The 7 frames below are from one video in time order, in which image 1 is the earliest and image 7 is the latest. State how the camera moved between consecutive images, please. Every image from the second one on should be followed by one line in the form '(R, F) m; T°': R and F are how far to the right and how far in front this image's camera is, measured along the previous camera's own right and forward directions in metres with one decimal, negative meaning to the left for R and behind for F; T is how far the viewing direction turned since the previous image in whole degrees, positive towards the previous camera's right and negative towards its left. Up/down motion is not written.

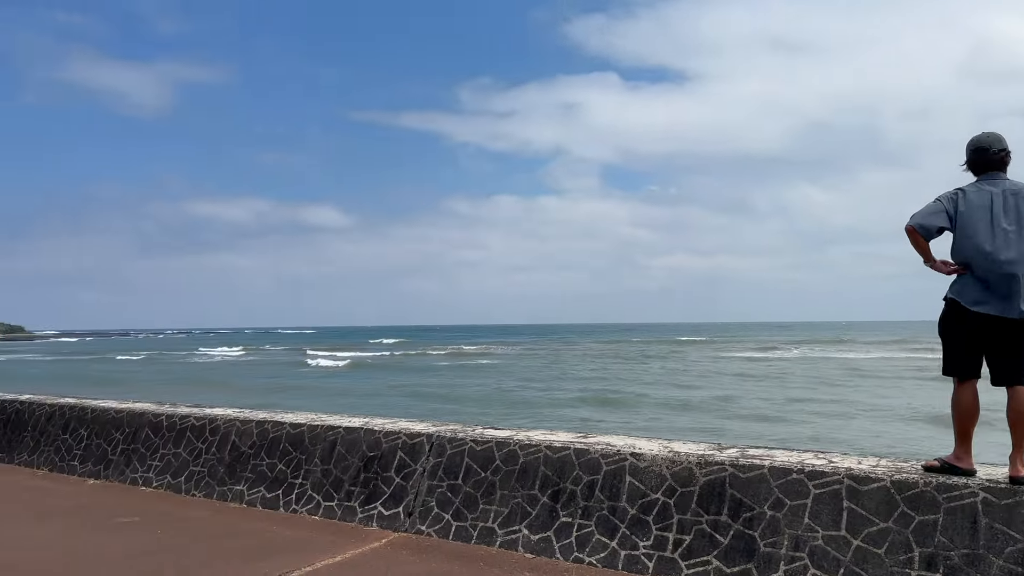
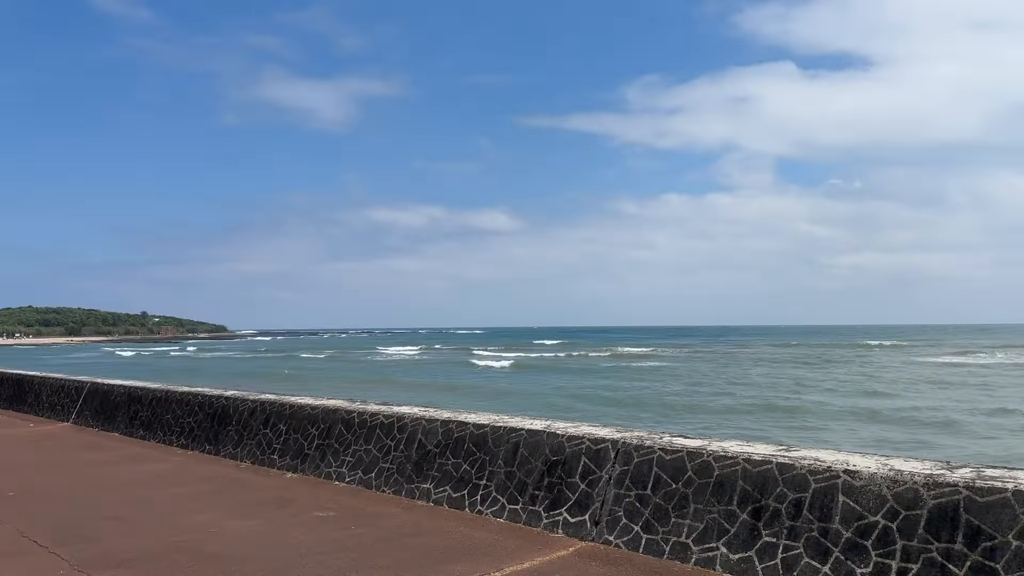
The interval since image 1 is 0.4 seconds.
(-0.1, +0.2) m; -12°
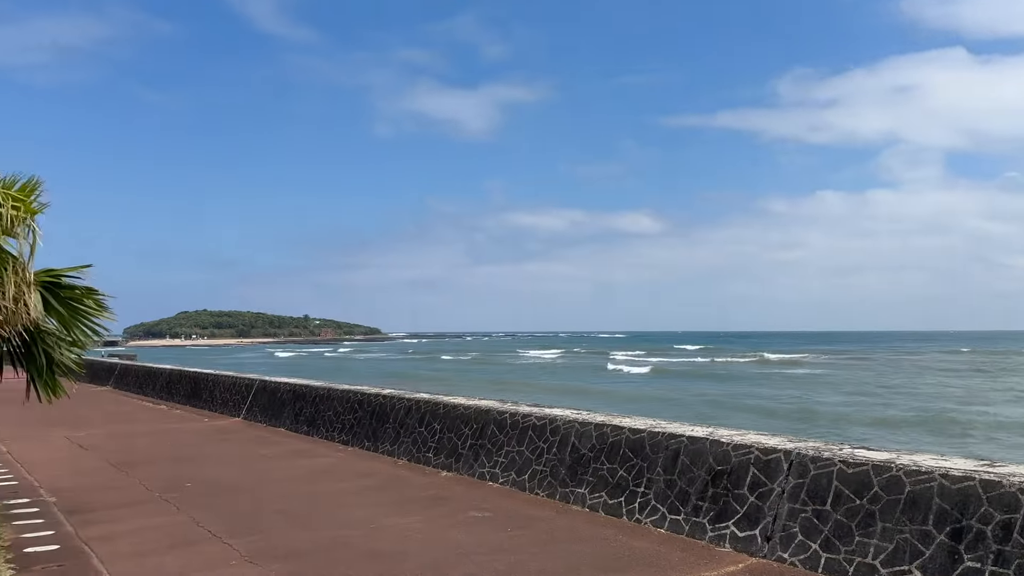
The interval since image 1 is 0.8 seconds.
(-0.1, +0.1) m; -10°
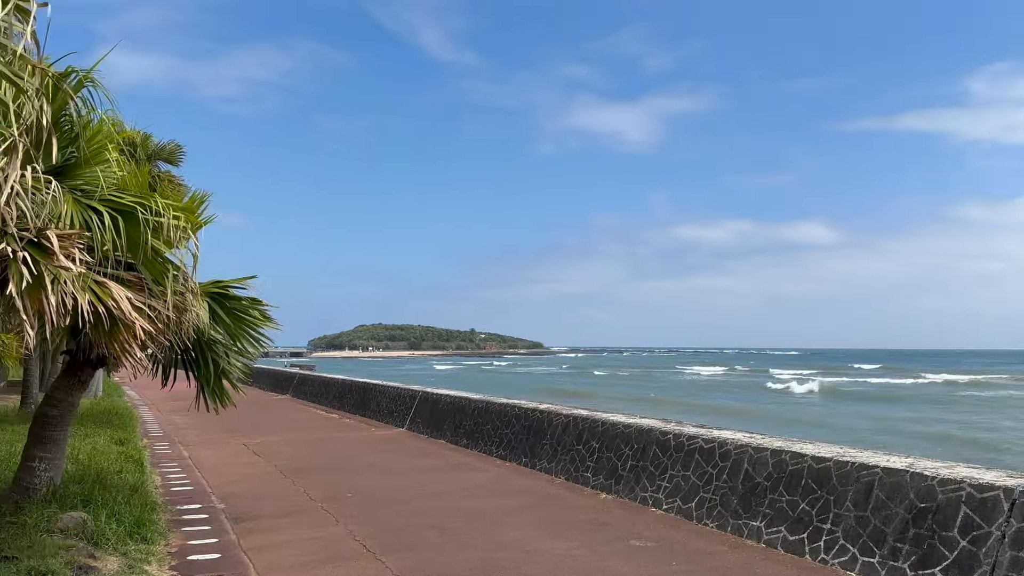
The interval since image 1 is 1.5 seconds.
(0.0, +0.4) m; -11°
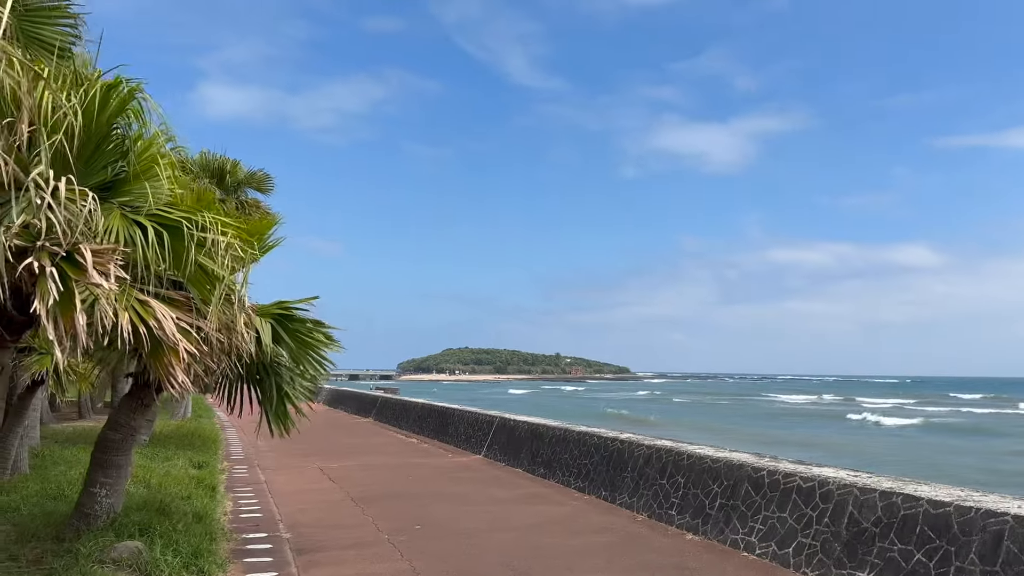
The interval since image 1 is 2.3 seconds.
(+0.1, +0.4) m; -6°
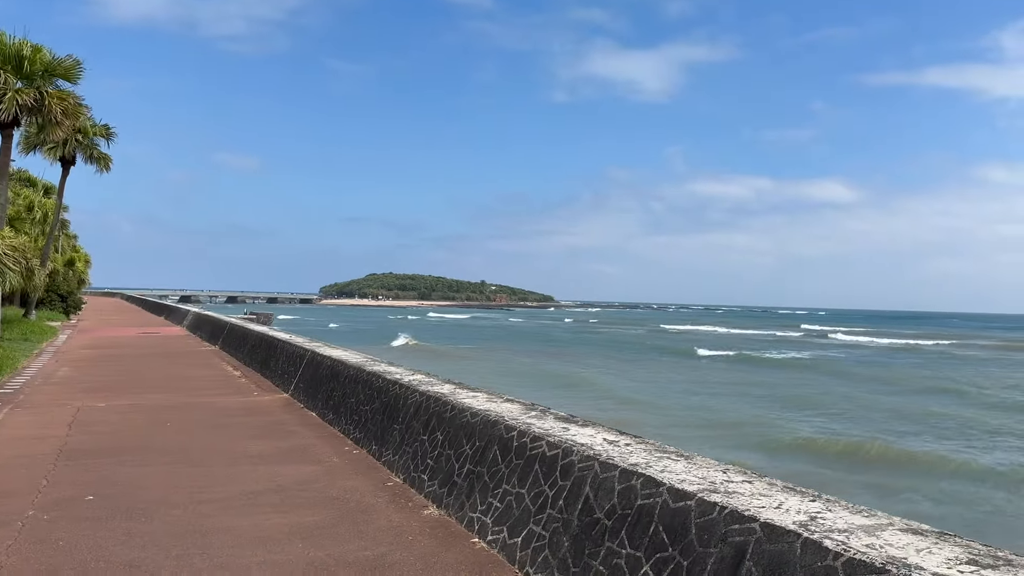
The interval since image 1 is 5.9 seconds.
(+1.3, +1.4) m; +5°
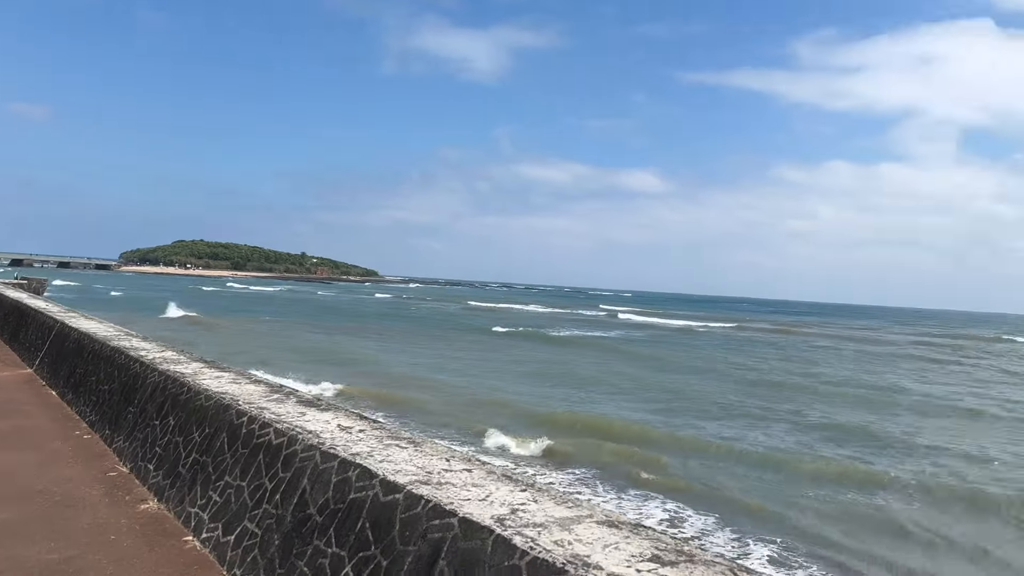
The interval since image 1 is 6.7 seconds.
(+0.4, +0.2) m; +12°
